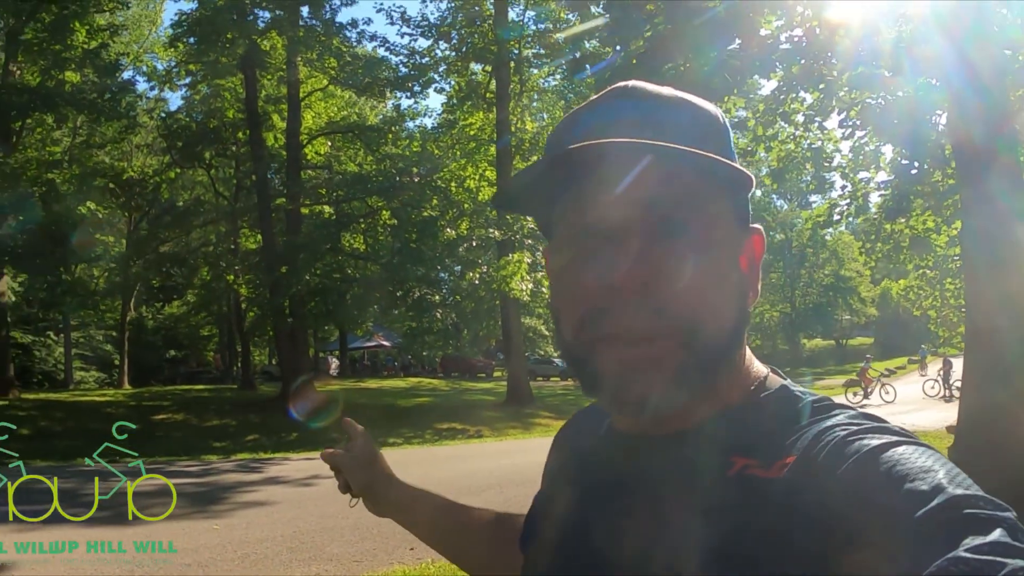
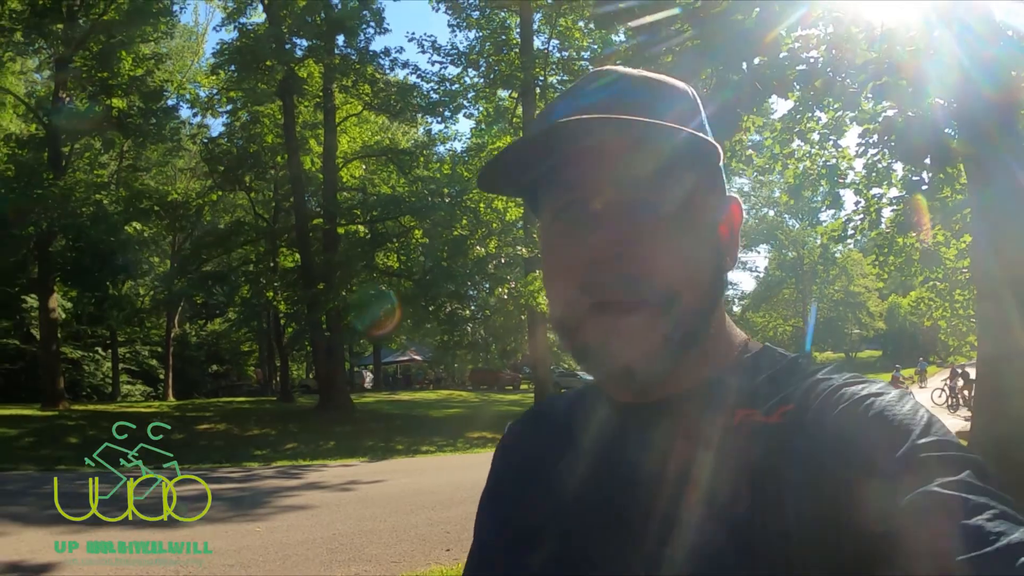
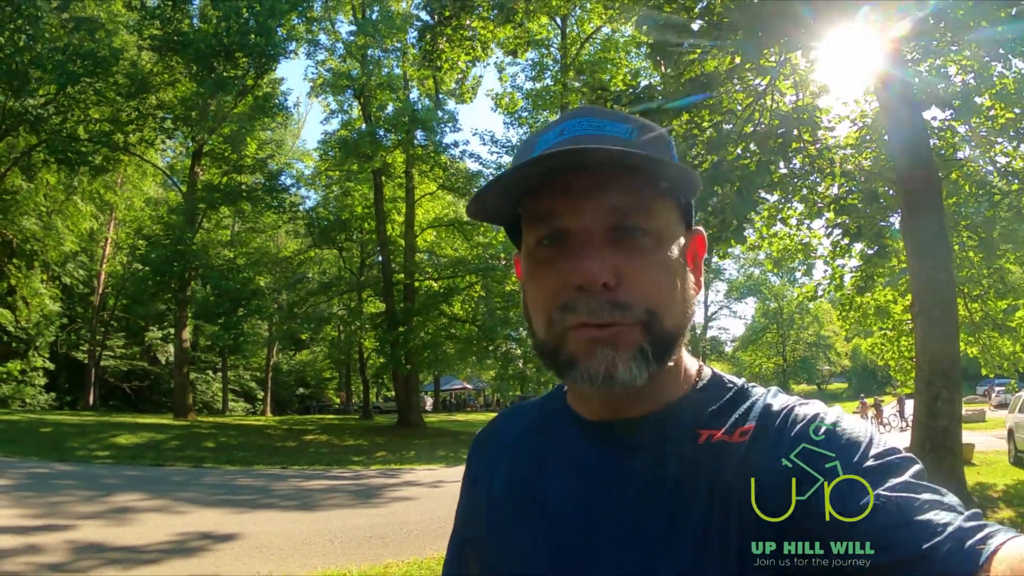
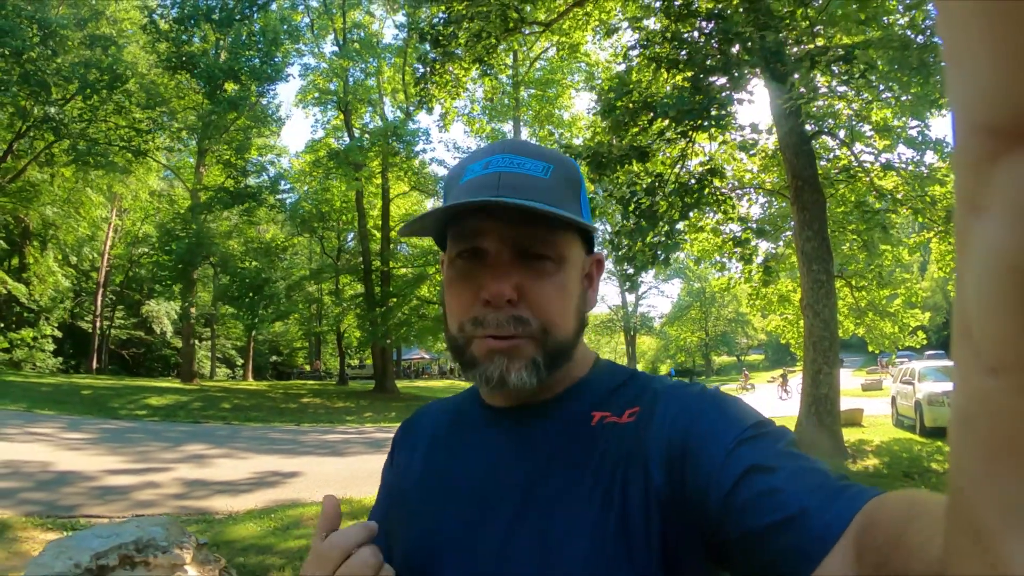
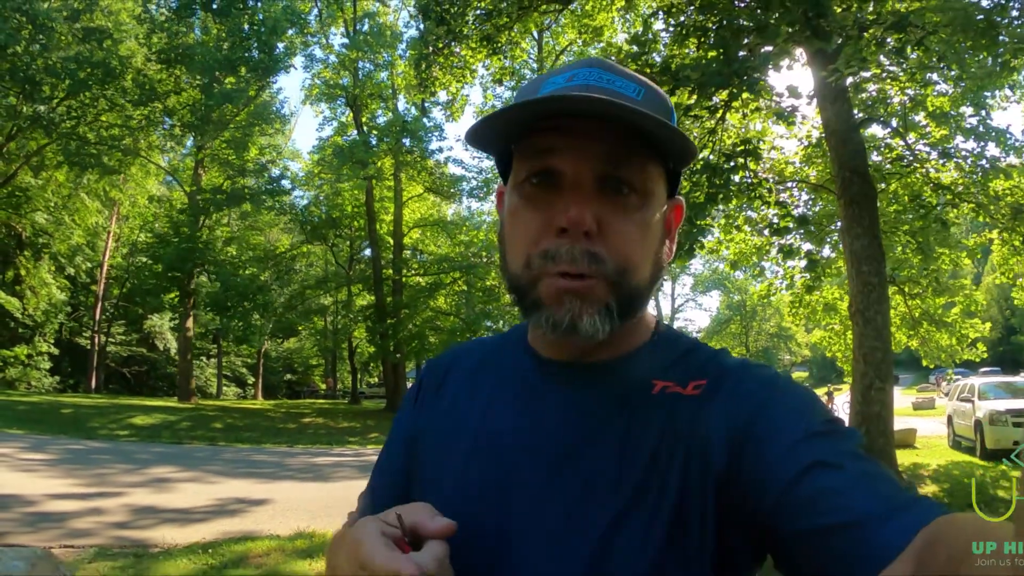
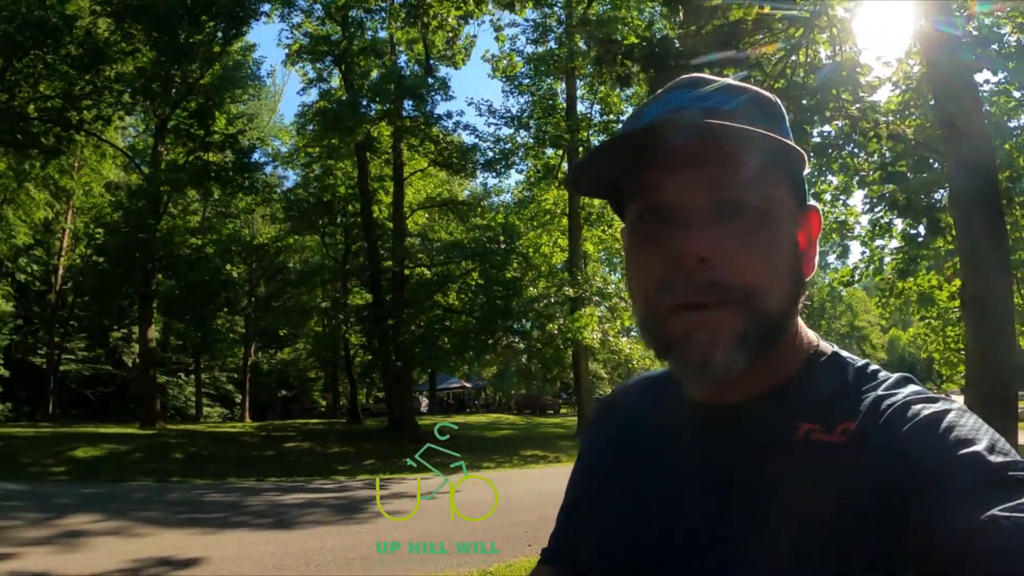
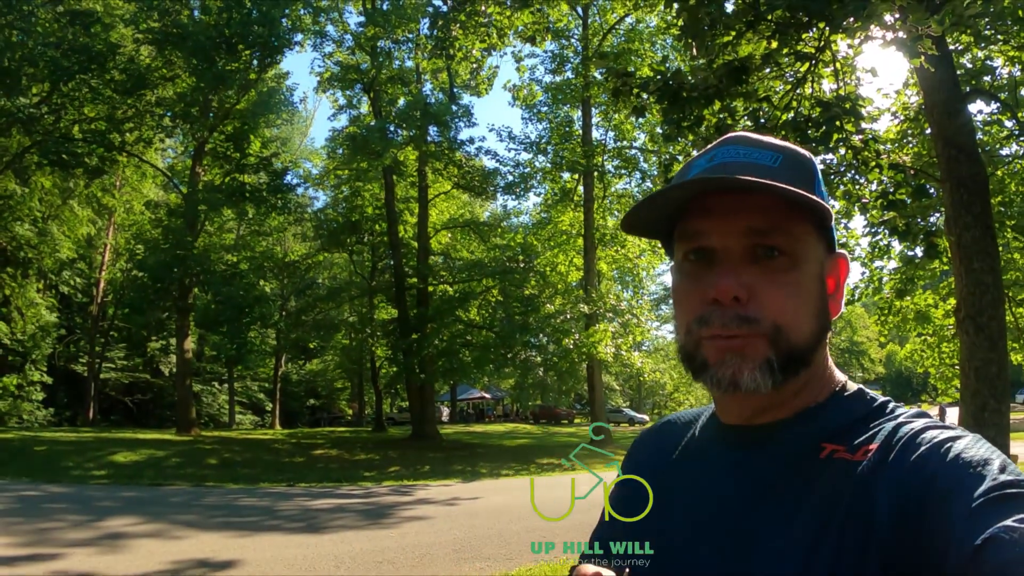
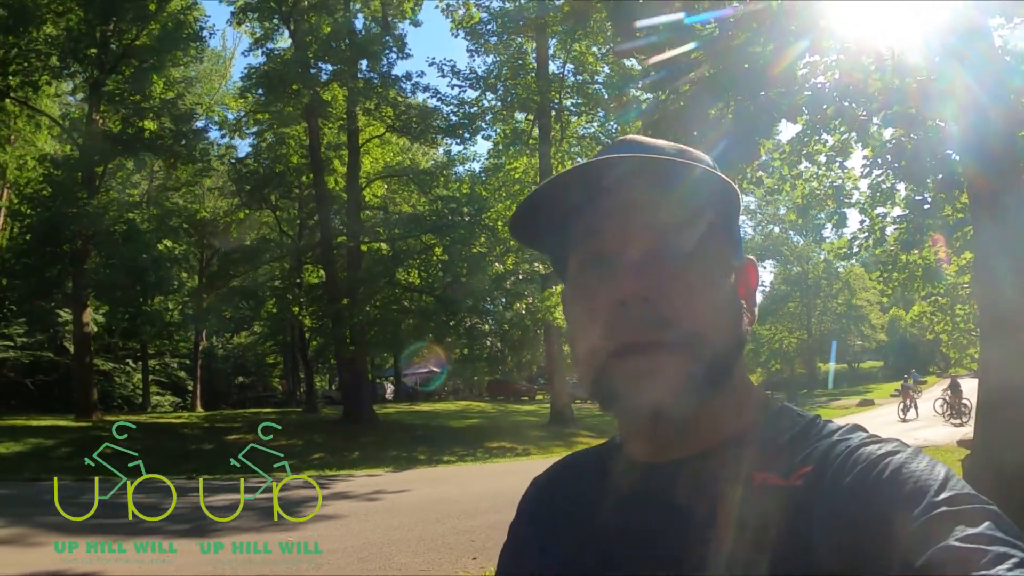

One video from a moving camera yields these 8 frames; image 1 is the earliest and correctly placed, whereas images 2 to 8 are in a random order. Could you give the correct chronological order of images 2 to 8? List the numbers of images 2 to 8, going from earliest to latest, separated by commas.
2, 8, 6, 7, 3, 5, 4
